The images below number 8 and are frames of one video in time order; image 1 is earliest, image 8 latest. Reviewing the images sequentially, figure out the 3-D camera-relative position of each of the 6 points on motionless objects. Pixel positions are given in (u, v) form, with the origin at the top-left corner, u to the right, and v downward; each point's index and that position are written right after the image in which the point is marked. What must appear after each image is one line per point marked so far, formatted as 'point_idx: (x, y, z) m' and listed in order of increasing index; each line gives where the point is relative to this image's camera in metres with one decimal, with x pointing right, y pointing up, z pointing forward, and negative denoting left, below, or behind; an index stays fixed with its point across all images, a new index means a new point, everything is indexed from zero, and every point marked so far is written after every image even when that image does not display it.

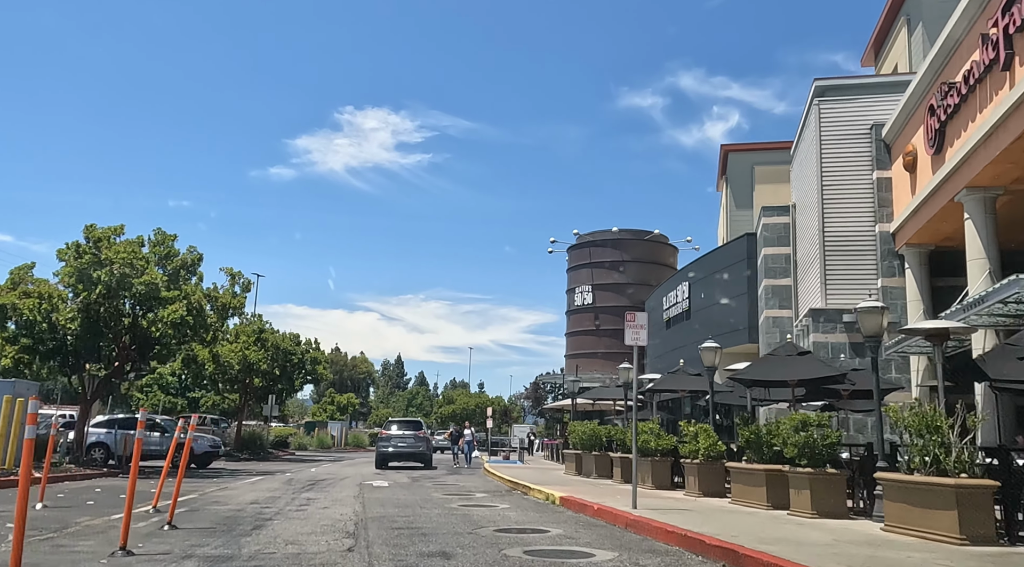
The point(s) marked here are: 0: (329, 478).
0: (-4.7, -5.0, +20.0) m
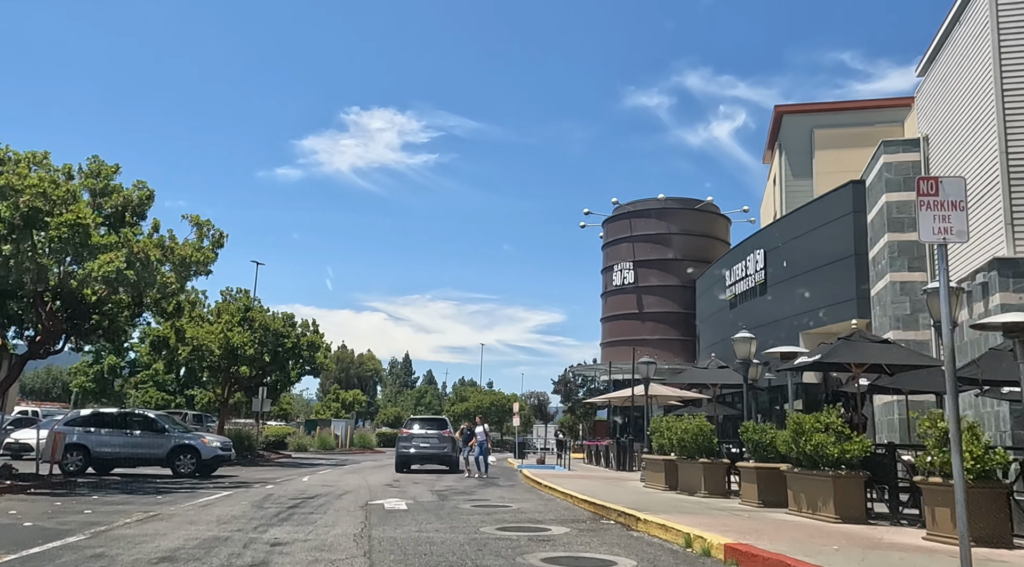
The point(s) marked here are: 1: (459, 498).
0: (-3.5, -3.9, +14.4) m
1: (-0.9, -3.7, +13.5) m
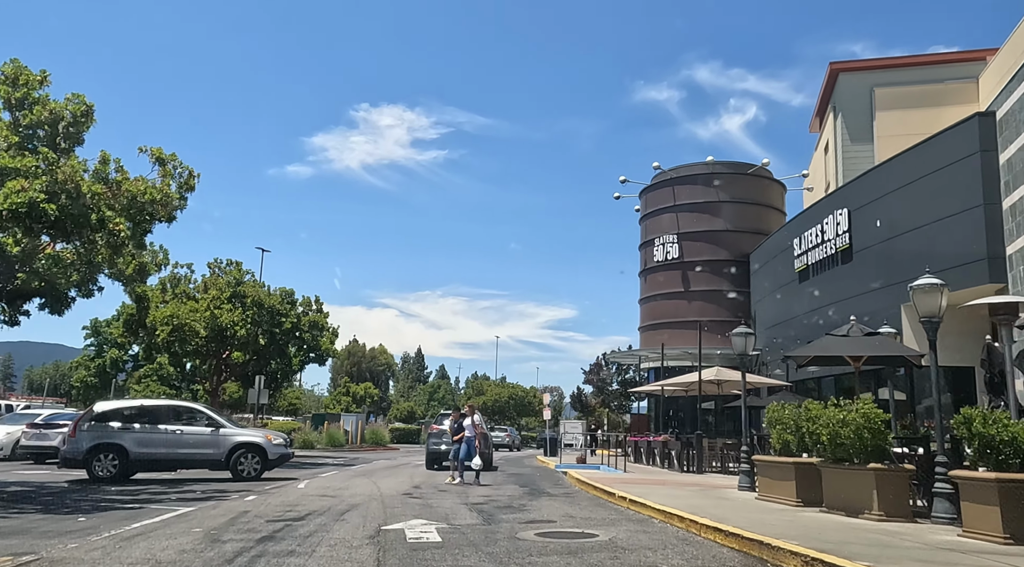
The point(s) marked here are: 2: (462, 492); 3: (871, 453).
0: (-2.6, -3.0, +10.4) m
1: (0.0, -2.8, +9.4) m
2: (-0.9, -3.6, +13.6) m
3: (+4.0, -1.9, +8.8) m
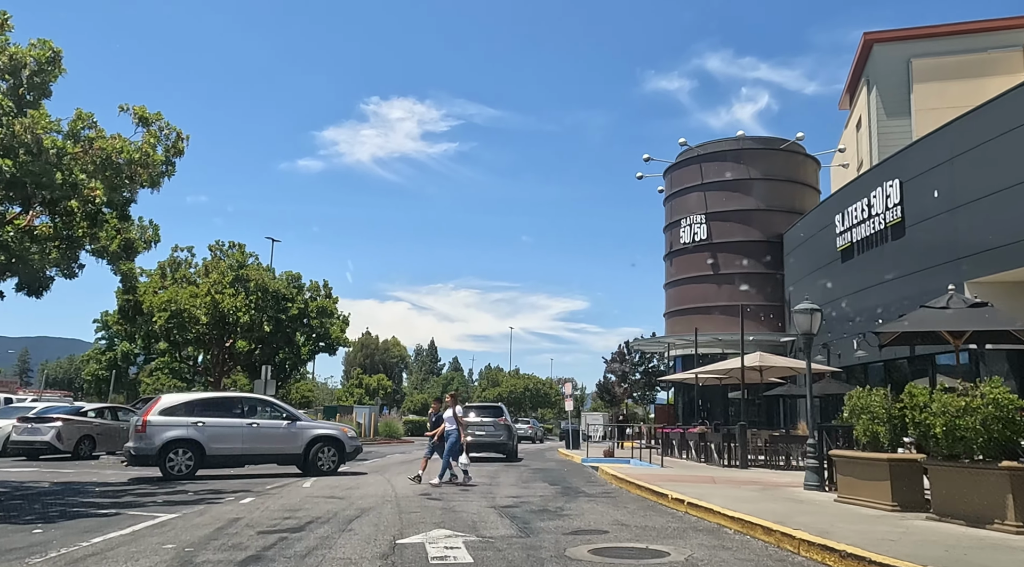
0: (-2.2, -2.7, +8.8) m
1: (+0.4, -2.4, +7.8) m
2: (-0.4, -3.2, +12.0) m
3: (+4.4, -1.5, +7.1) m
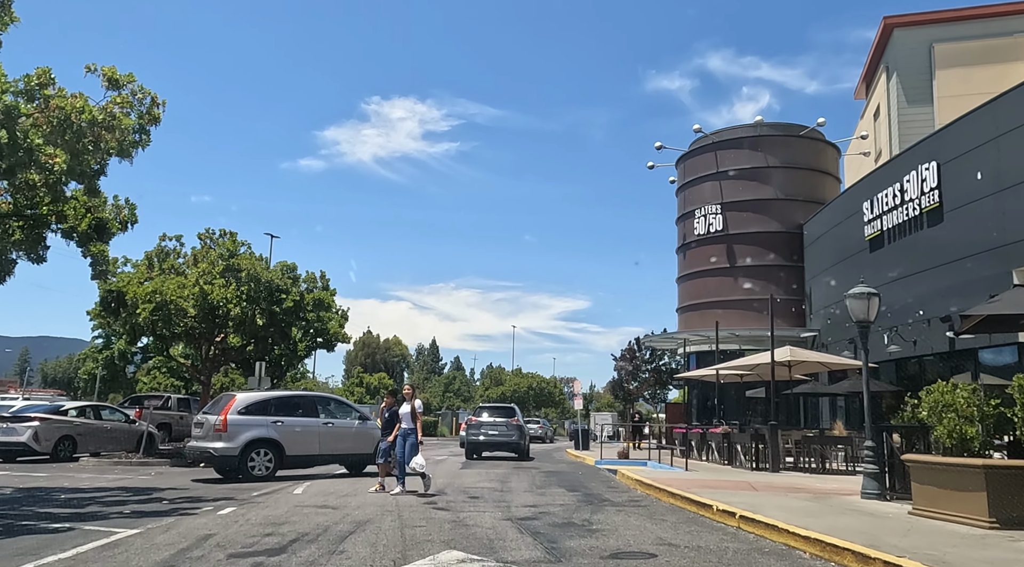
0: (-1.9, -2.4, +7.5) m
1: (+0.6, -2.2, +6.4) m
2: (-0.2, -3.0, +10.7) m
3: (+4.6, -1.2, +5.7) m
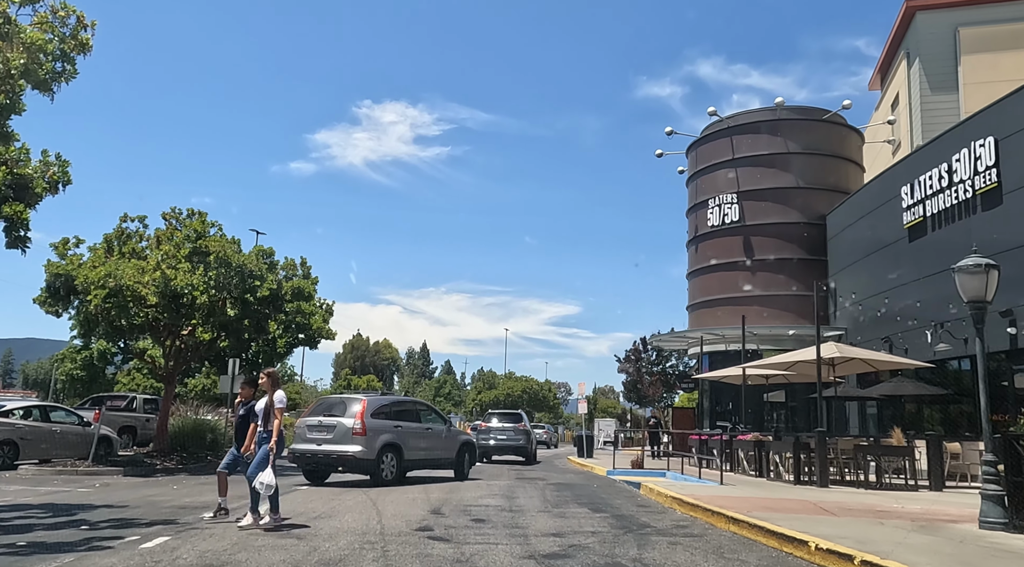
0: (-1.7, -2.0, +5.2) m
1: (+0.8, -1.8, +4.2) m
2: (0.0, -2.6, +8.4) m
3: (+4.9, -0.9, +3.5) m
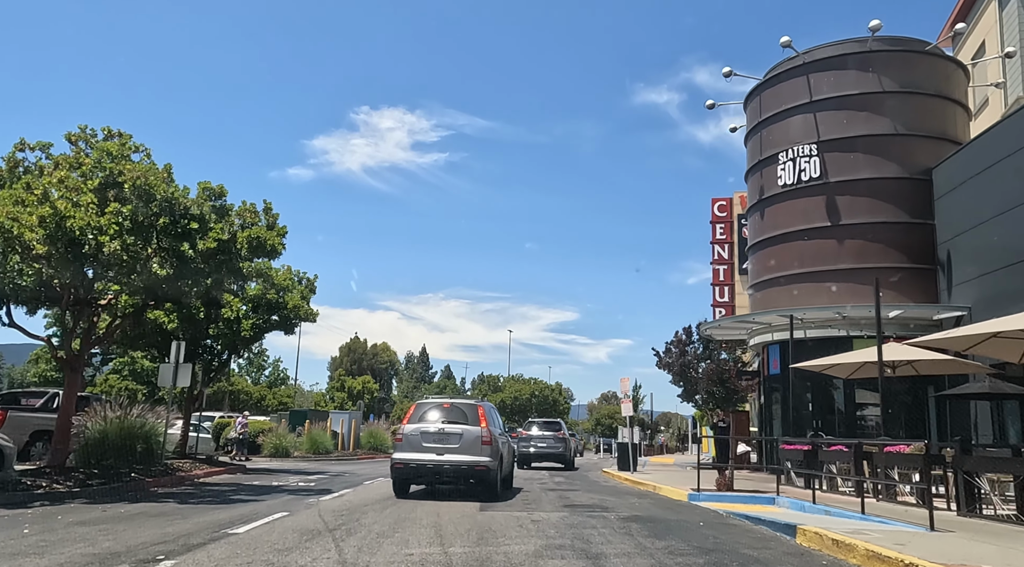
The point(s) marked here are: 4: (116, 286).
0: (-1.0, -1.0, -0.1) m
1: (+1.6, -0.8, -1.1) m
2: (+0.8, -1.7, +3.0) m
3: (+5.6, +0.1, -1.8) m
4: (-6.7, -0.1, +13.2) m
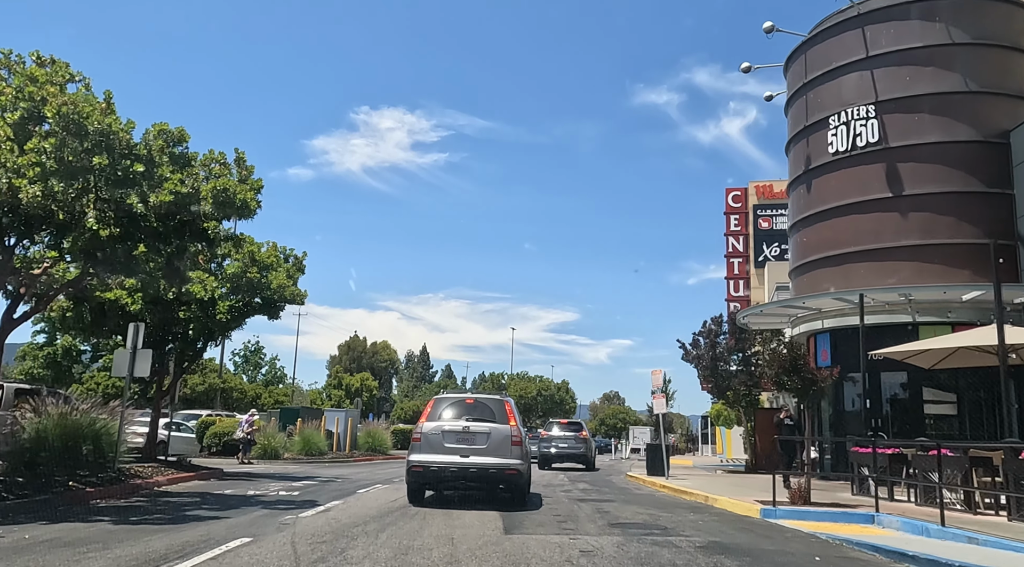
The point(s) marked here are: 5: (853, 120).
0: (-0.6, -0.5, -2.8) m
1: (+2.0, -0.3, -3.8) m
2: (+1.2, -1.1, +0.4) m
3: (+6.0, +0.6, -4.5) m
4: (-6.3, +0.4, +10.5) m
5: (+8.7, +4.1, +19.8) m
